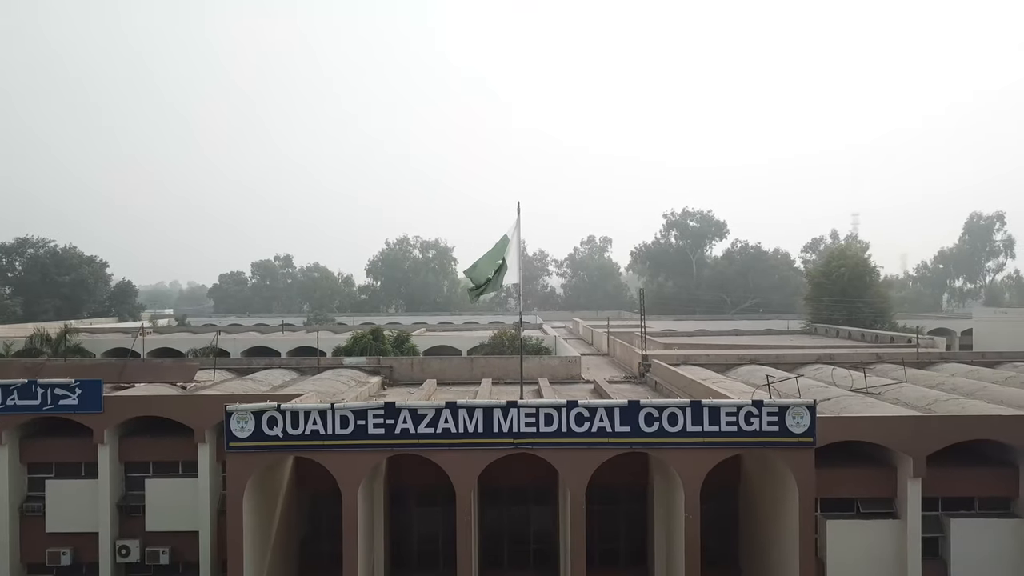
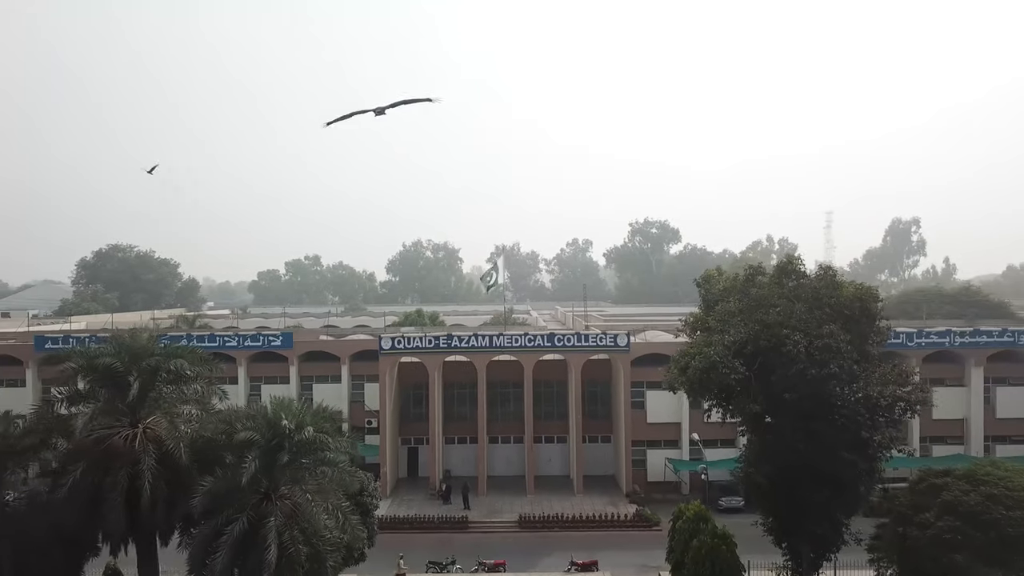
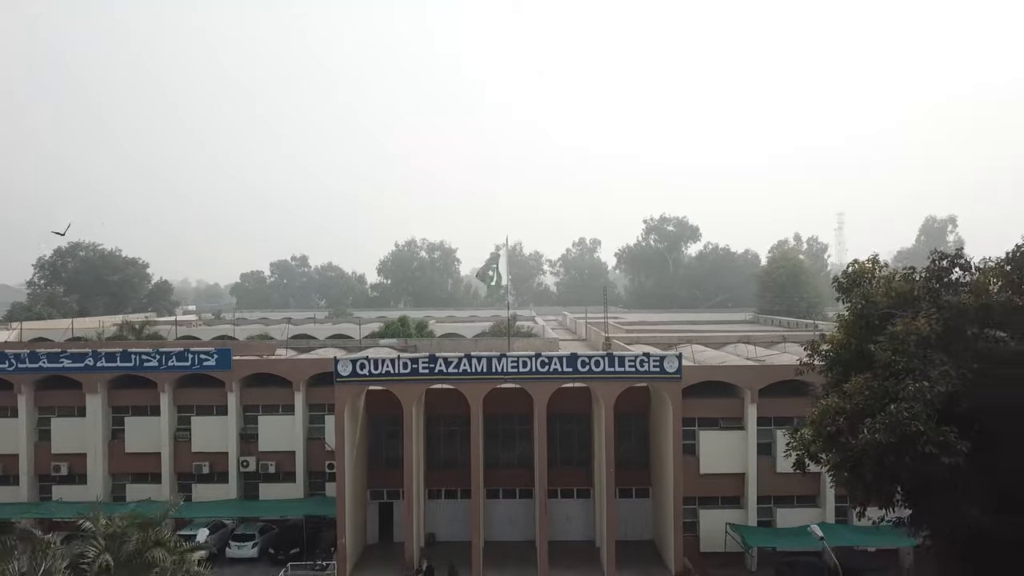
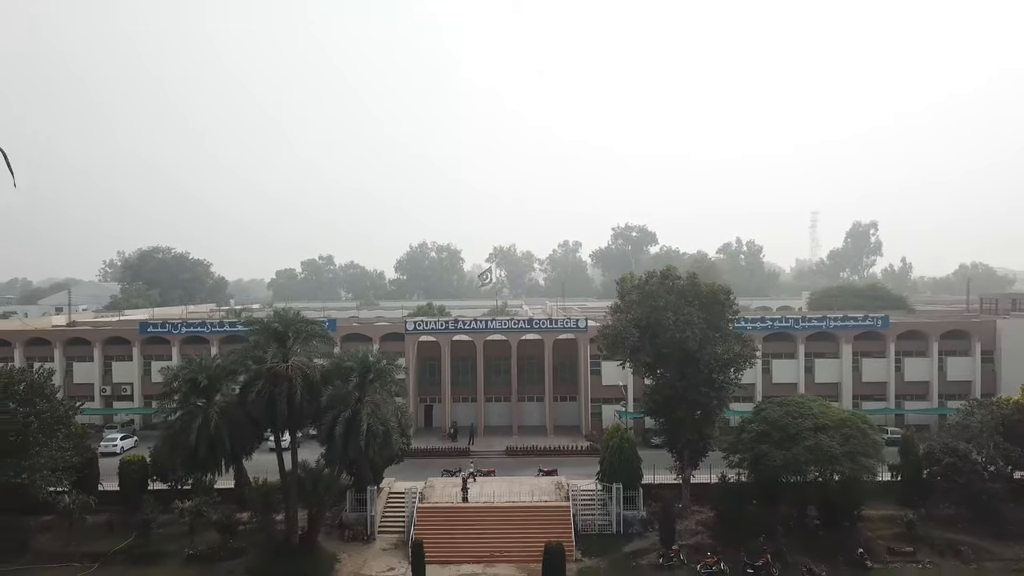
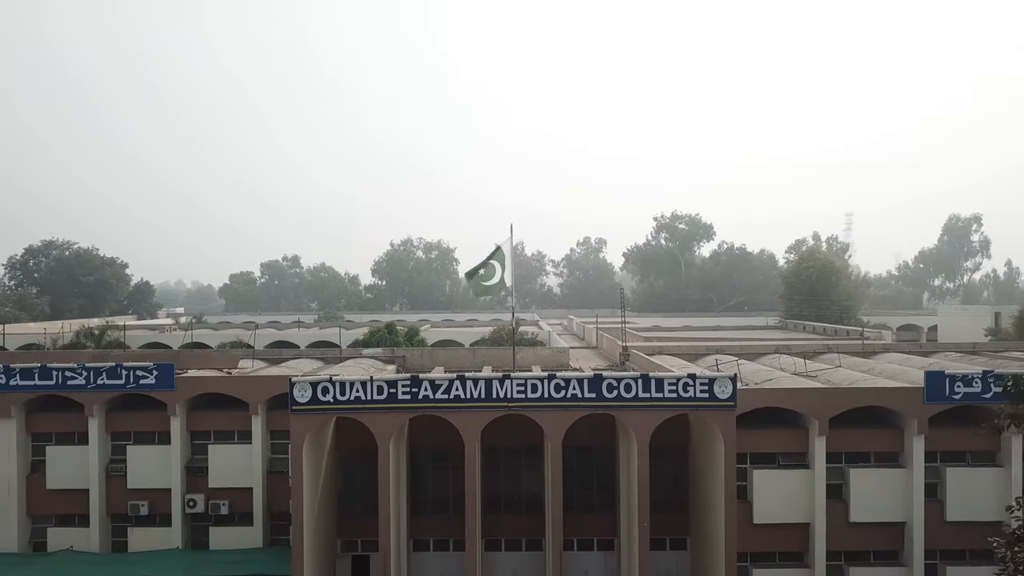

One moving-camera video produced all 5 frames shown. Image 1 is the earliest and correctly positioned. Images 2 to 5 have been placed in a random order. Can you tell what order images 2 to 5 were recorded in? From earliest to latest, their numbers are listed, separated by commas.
5, 3, 2, 4
